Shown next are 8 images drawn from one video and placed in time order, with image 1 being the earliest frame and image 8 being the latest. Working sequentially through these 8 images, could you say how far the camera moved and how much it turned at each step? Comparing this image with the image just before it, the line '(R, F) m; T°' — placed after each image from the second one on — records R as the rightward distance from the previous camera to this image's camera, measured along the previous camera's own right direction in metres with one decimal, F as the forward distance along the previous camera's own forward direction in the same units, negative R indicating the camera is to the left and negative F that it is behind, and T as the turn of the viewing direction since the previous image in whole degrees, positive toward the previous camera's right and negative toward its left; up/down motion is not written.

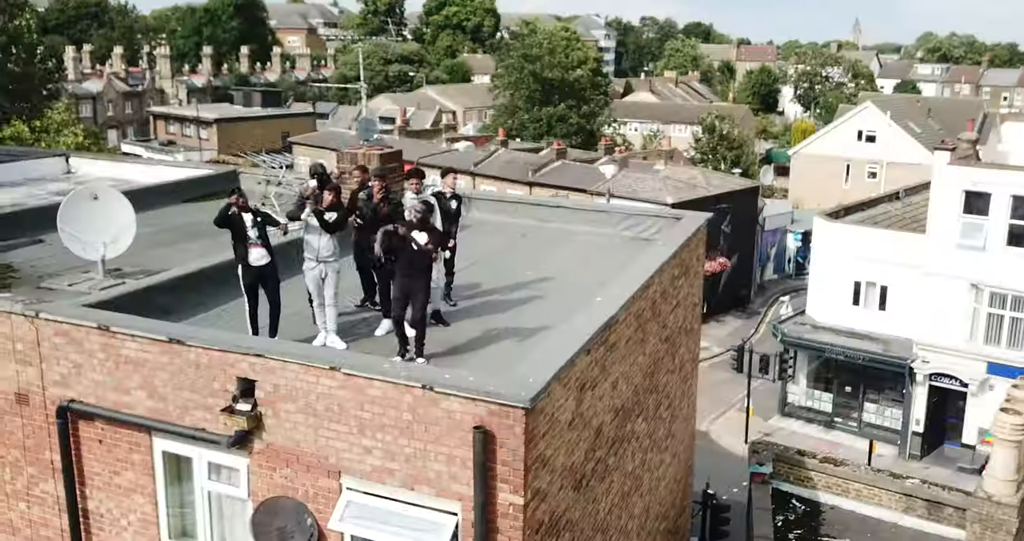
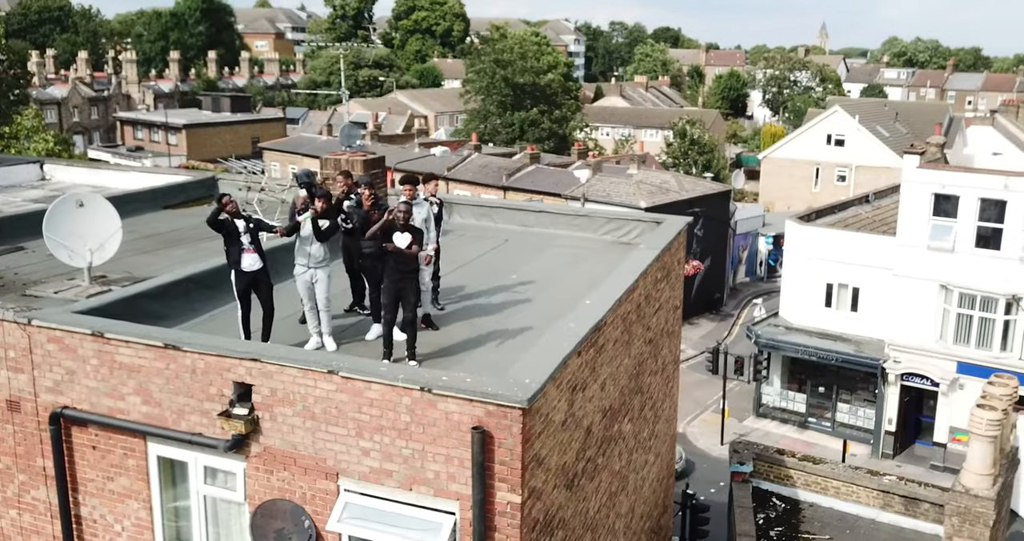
(-0.1, -0.1) m; +2°
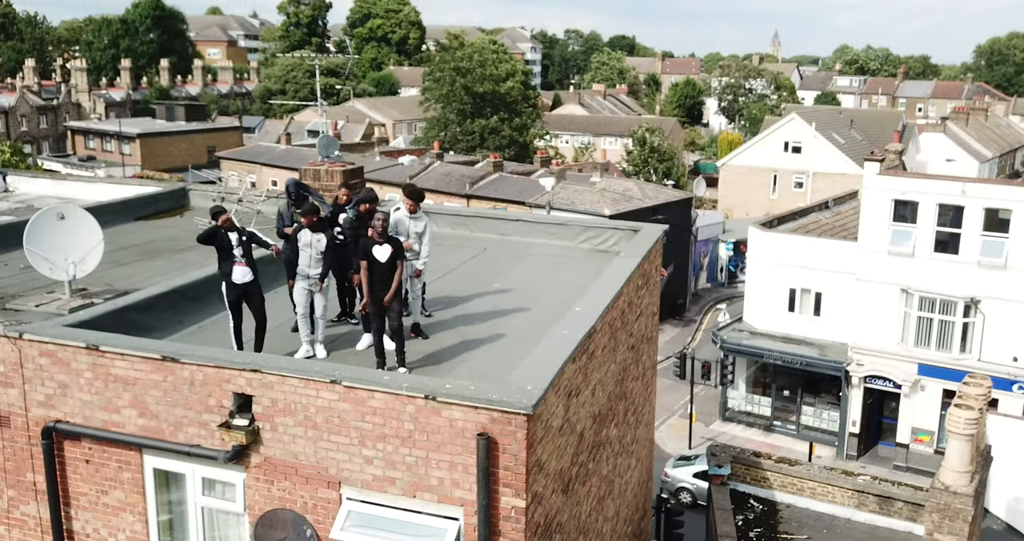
(-0.3, -0.1) m; +2°
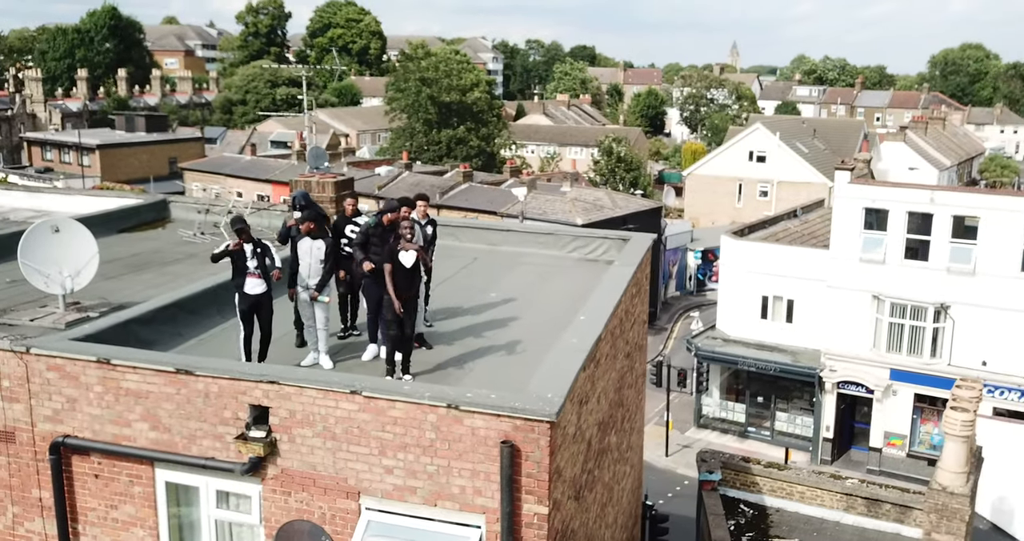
(-0.4, -0.1) m; +2°
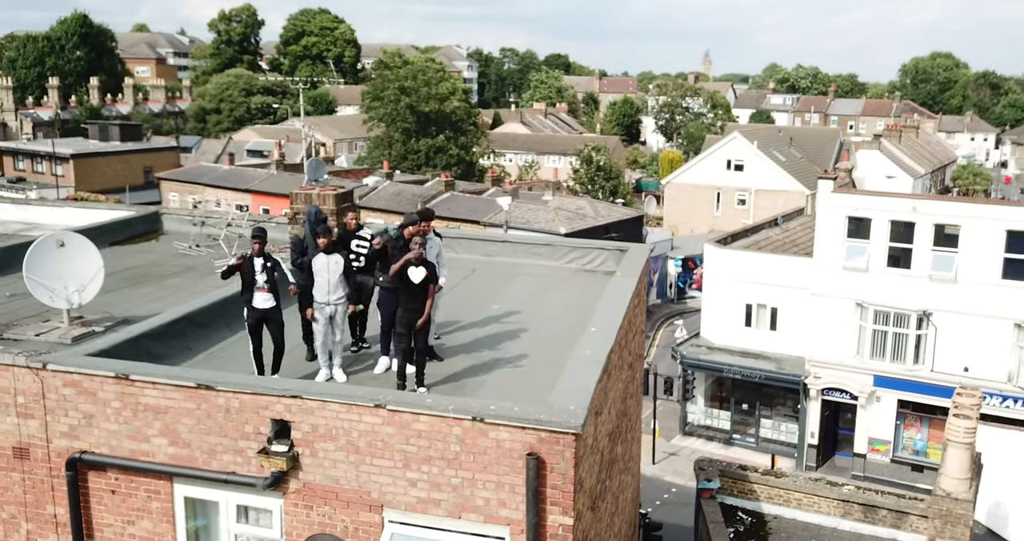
(-0.3, -0.1) m; +1°
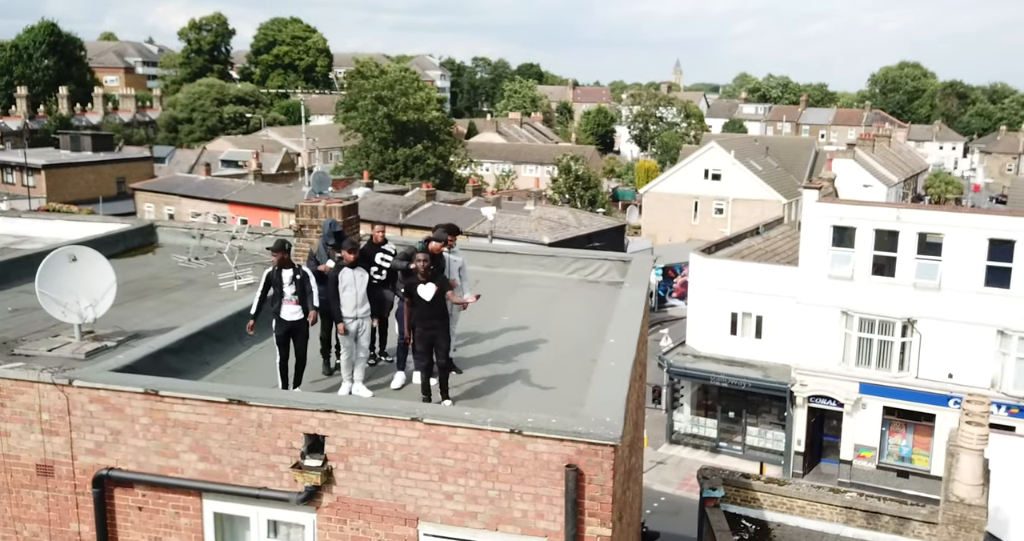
(-0.4, -0.1) m; +1°
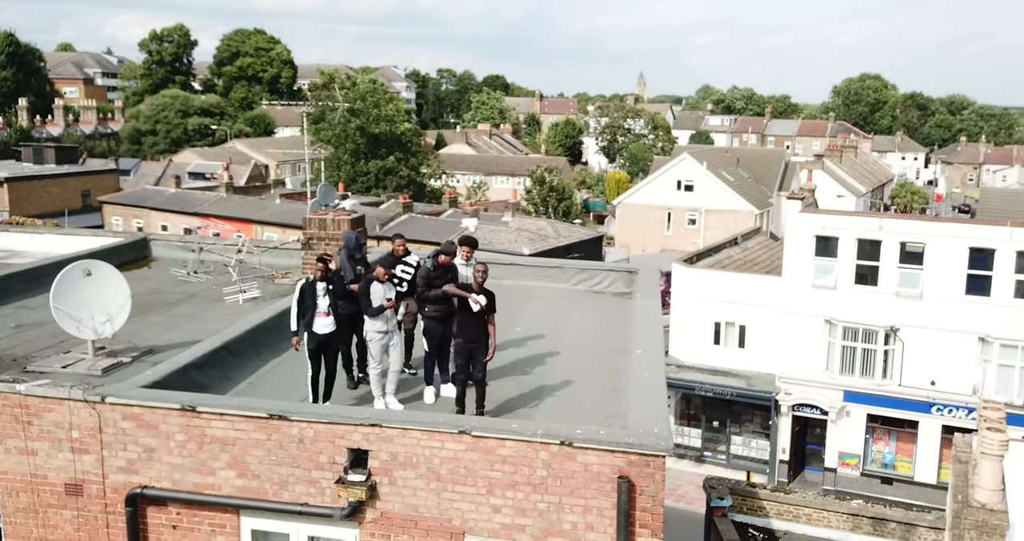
(-0.5, 0.0) m; +2°
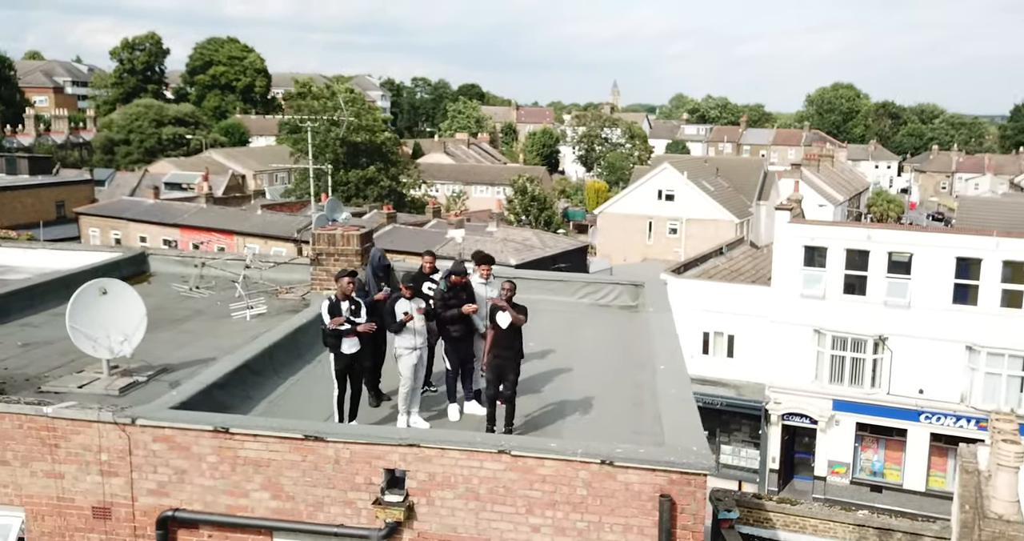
(-0.4, 0.0) m; +1°
